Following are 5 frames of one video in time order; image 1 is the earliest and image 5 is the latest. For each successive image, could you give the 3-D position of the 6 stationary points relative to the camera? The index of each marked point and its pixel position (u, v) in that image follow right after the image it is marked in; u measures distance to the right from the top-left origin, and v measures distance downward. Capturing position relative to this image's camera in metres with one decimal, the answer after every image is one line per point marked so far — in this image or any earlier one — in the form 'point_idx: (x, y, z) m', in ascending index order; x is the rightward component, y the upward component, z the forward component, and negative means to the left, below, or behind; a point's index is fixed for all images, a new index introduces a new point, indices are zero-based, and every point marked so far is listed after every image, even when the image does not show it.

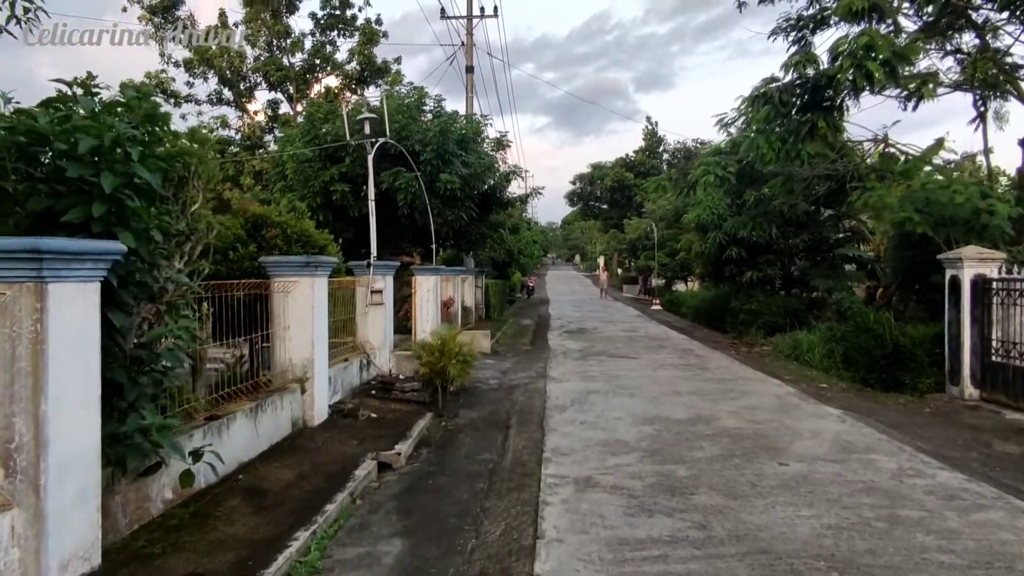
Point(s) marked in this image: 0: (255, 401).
0: (-2.1, -1.0, +6.1) m
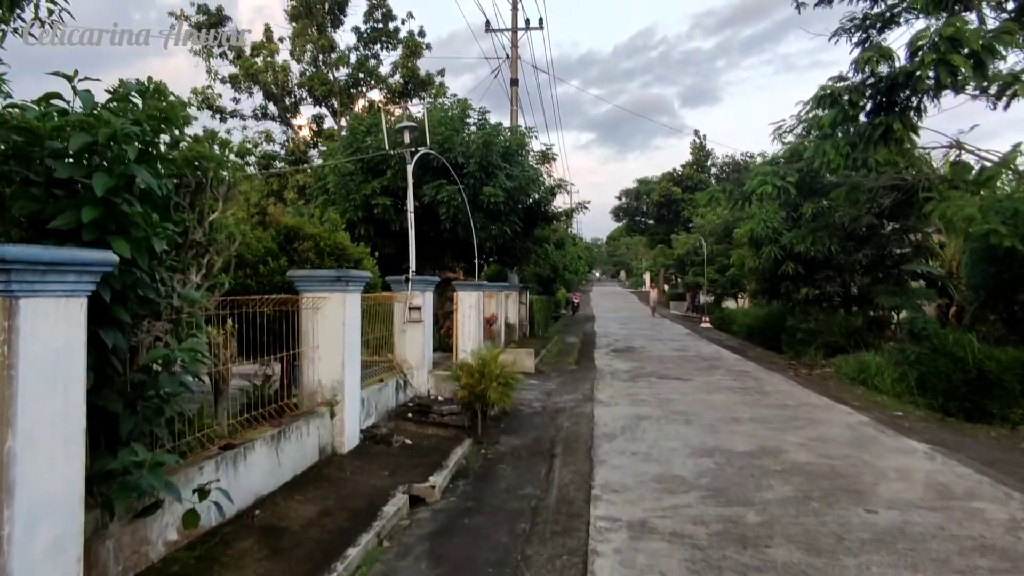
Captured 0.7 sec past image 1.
0: (-1.8, -1.1, +5.6) m
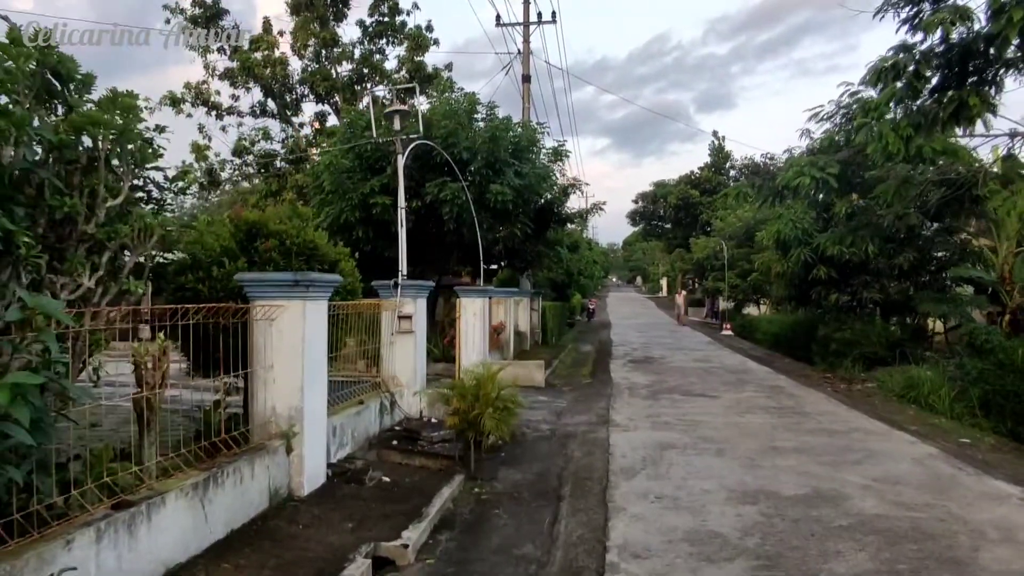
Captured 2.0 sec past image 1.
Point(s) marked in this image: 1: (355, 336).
0: (-1.8, -1.1, +4.4) m
1: (-1.6, -0.5, +7.4) m
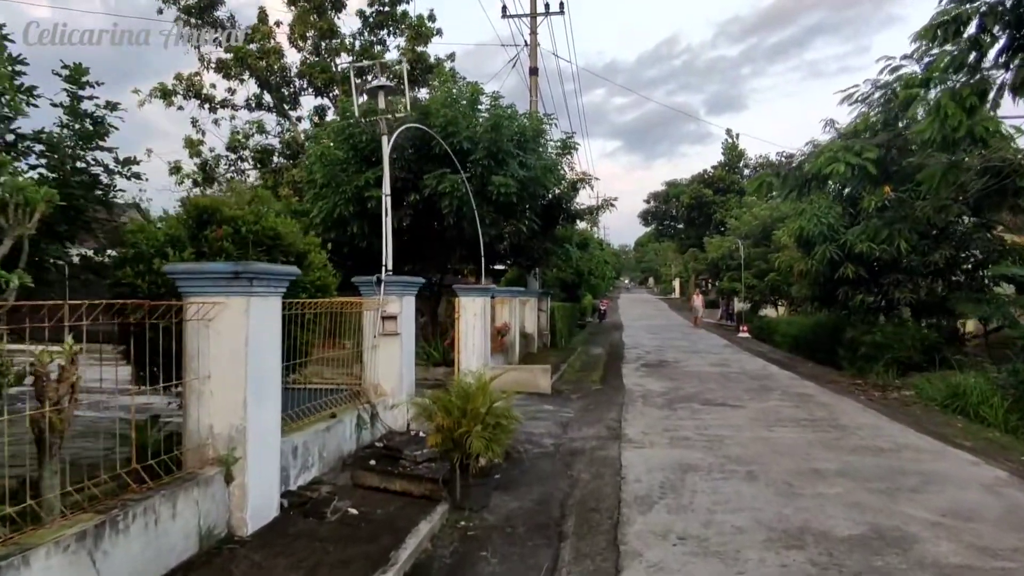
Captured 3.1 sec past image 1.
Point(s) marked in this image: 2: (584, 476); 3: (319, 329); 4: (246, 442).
0: (-1.9, -1.1, +3.4) m
1: (-1.6, -0.4, +6.4) m
2: (+0.6, -1.6, +6.3) m
3: (-1.6, -0.4, +6.3) m
4: (-1.6, -0.9, +4.5) m
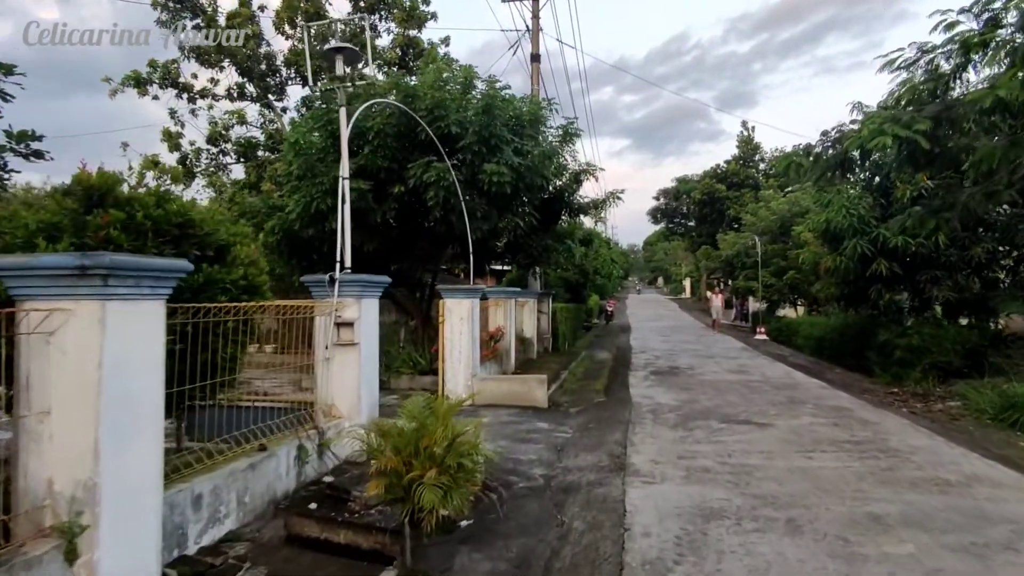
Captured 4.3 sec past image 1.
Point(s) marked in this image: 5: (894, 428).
0: (-2.1, -1.1, +2.2) m
1: (-1.8, -0.5, +5.2) m
2: (+0.4, -1.6, +5.0) m
3: (-1.8, -0.4, +5.0) m
4: (-1.8, -0.9, +3.3) m
5: (+4.1, -1.5, +7.8) m
